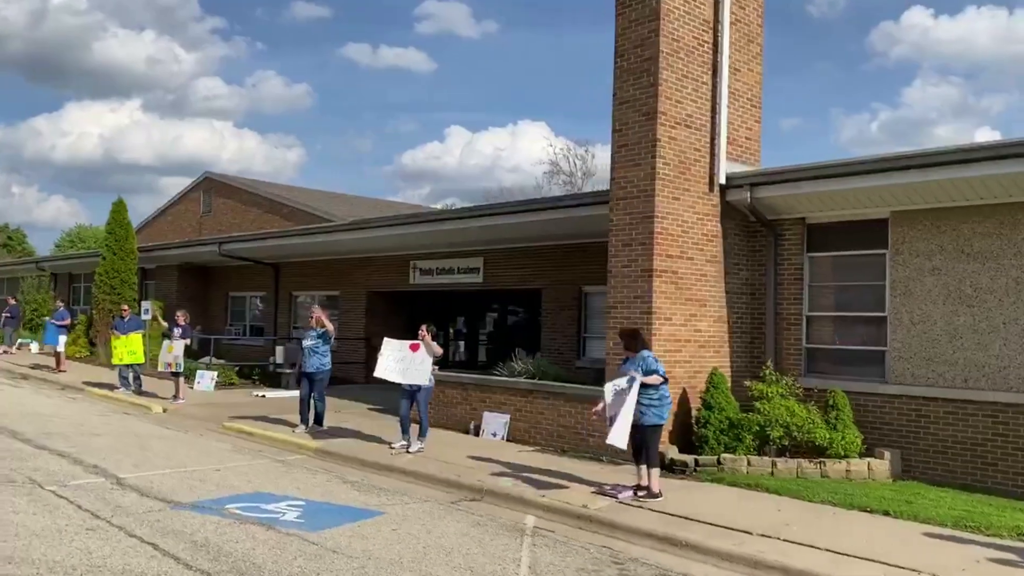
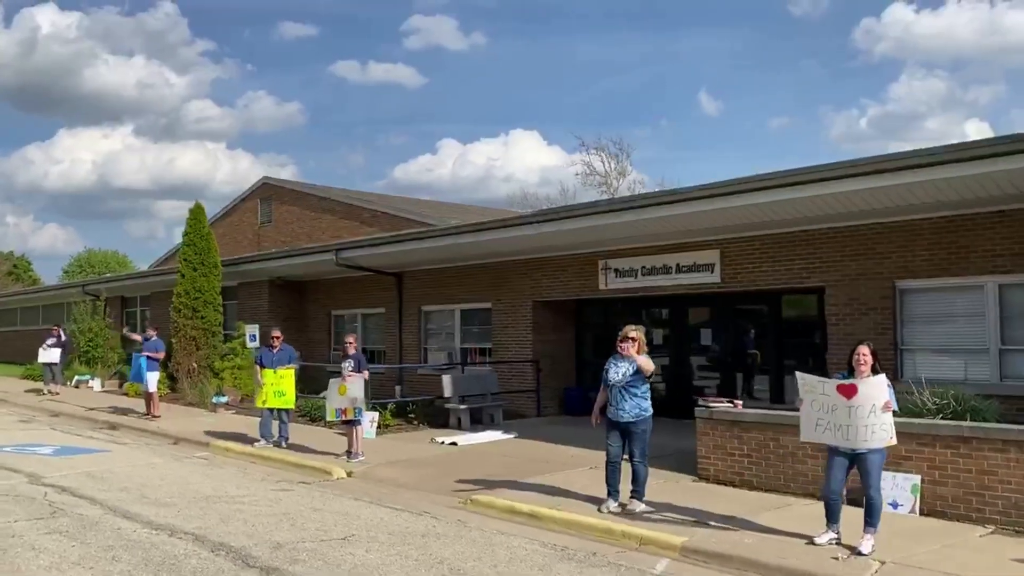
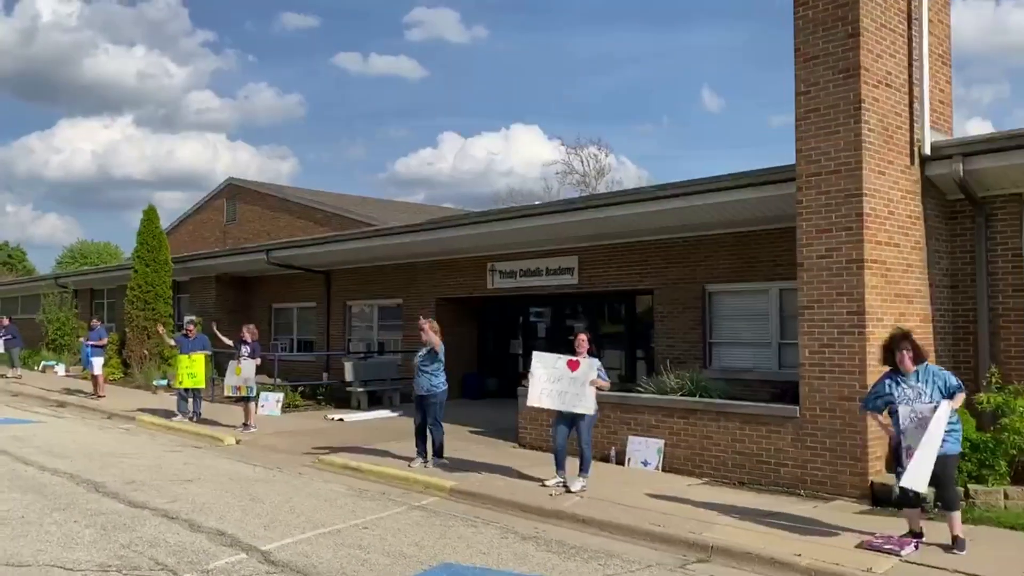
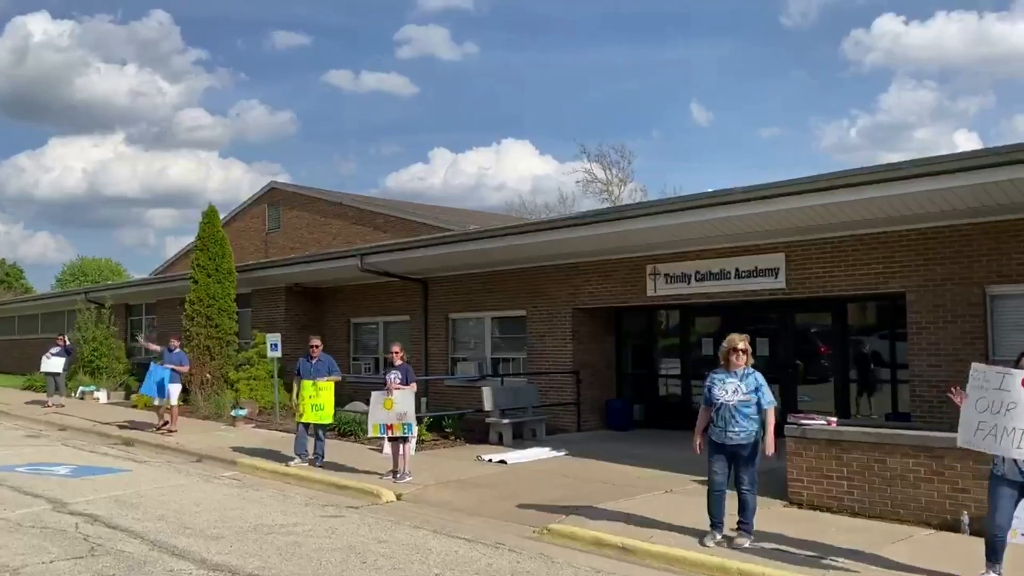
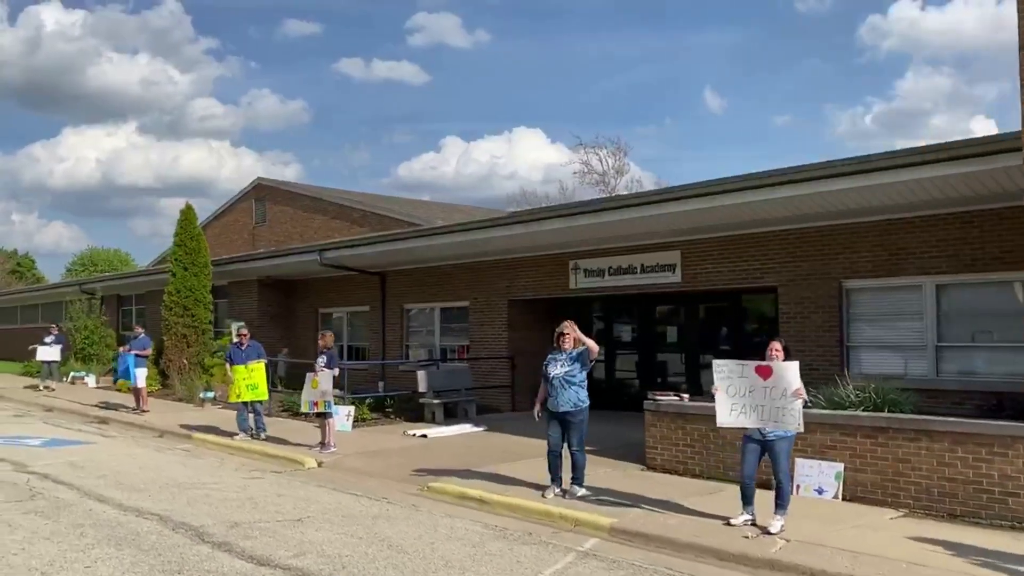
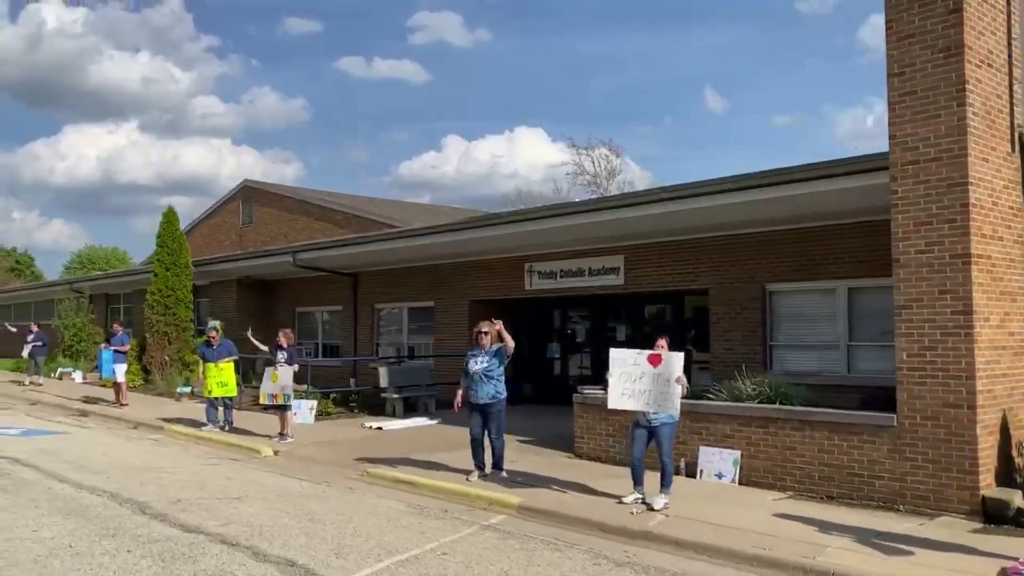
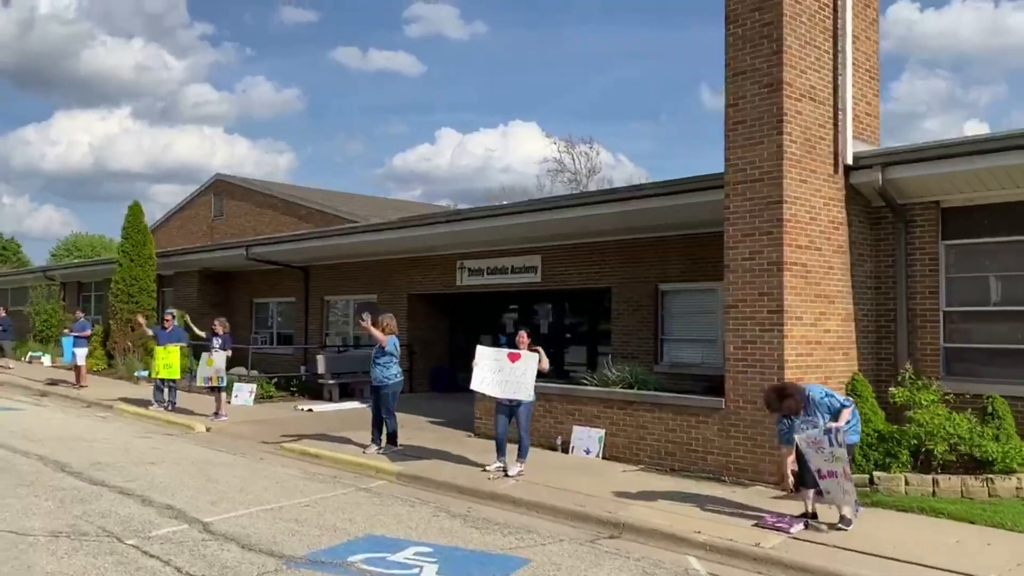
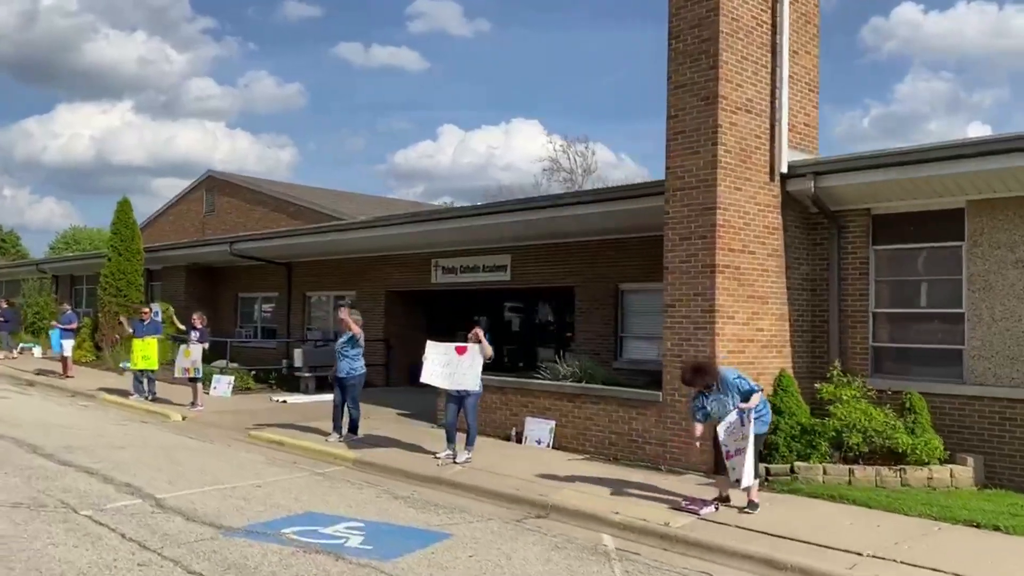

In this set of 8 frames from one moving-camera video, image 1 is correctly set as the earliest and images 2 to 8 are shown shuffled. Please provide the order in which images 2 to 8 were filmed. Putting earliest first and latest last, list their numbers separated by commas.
8, 7, 3, 6, 5, 2, 4
